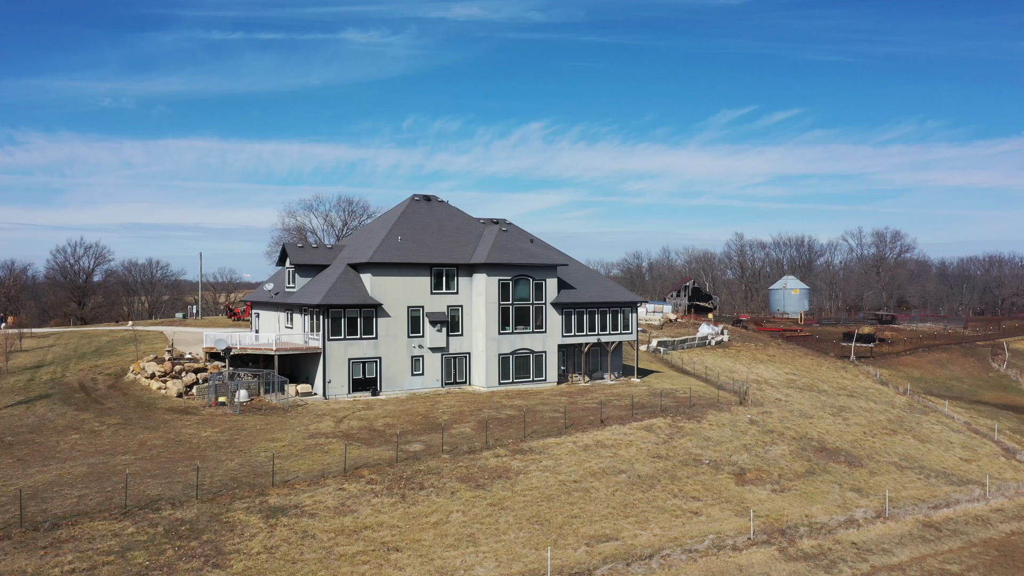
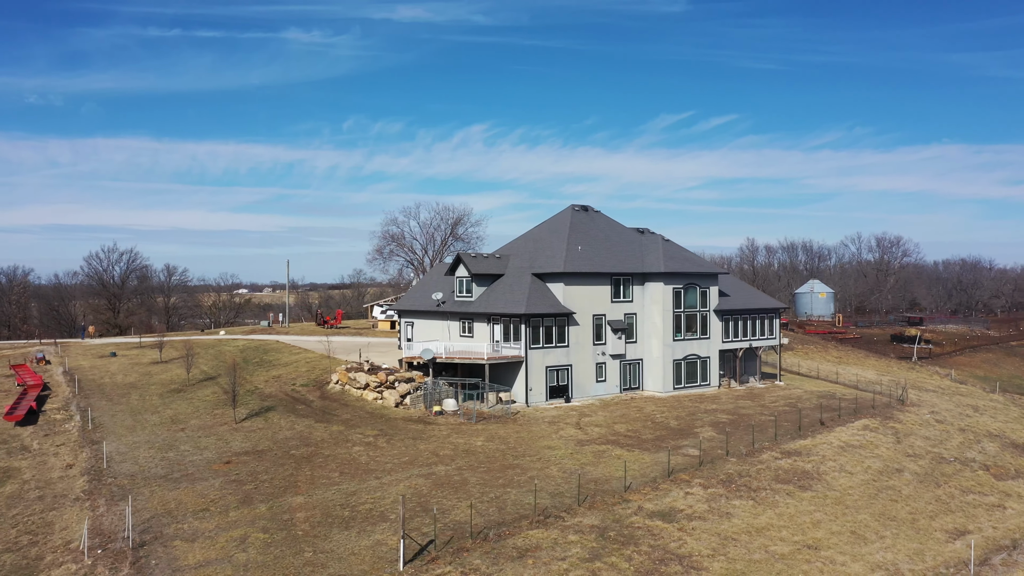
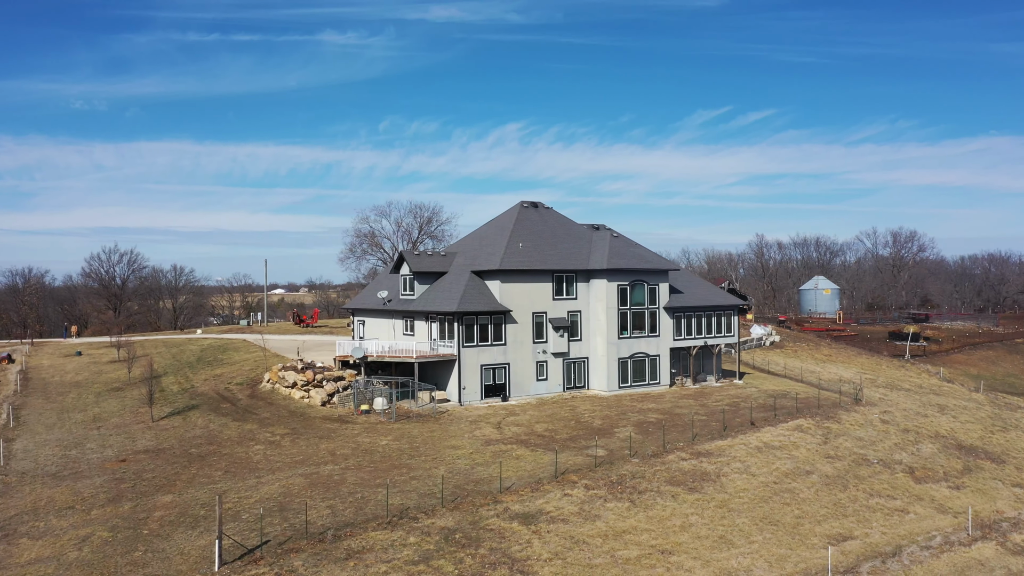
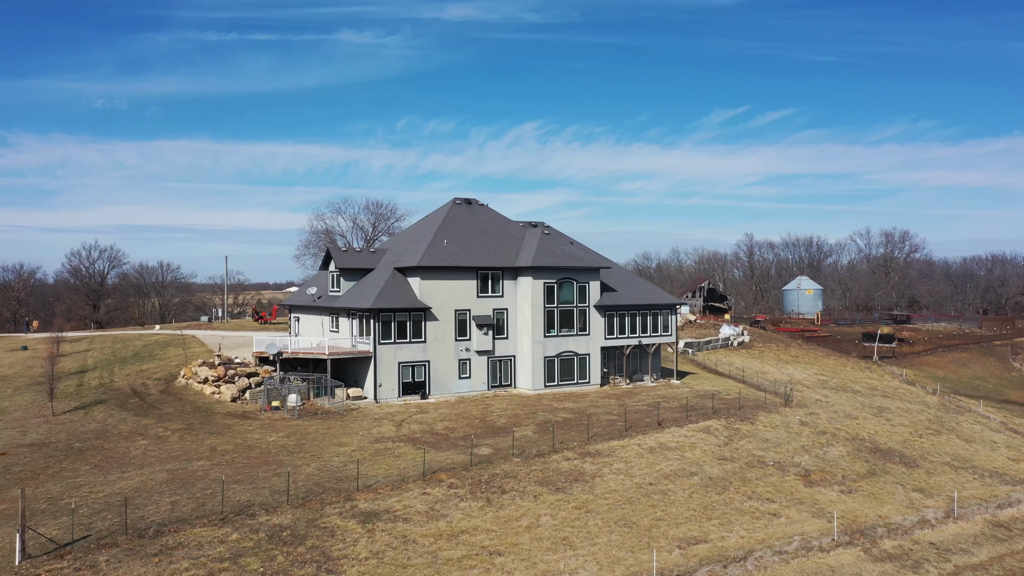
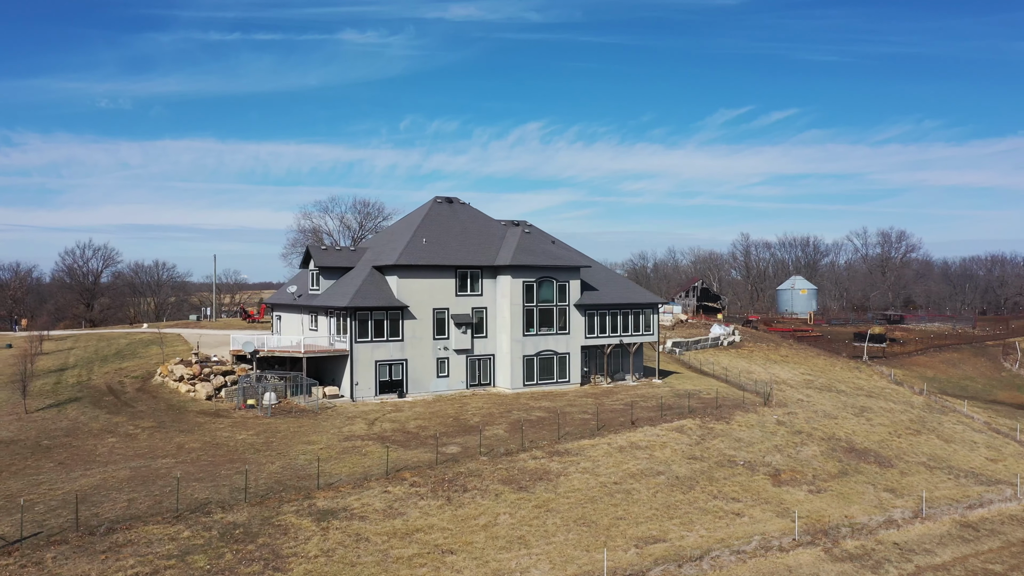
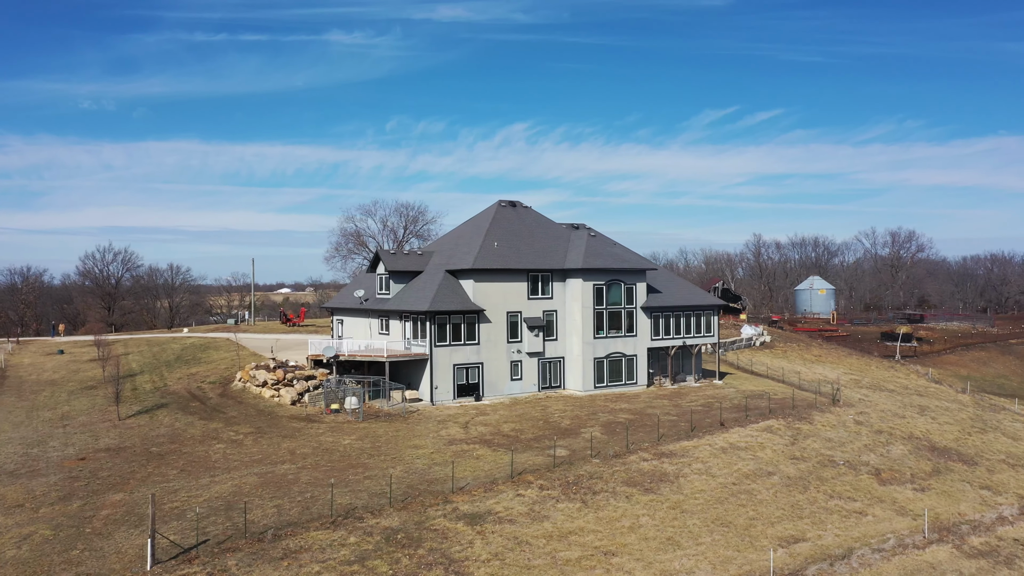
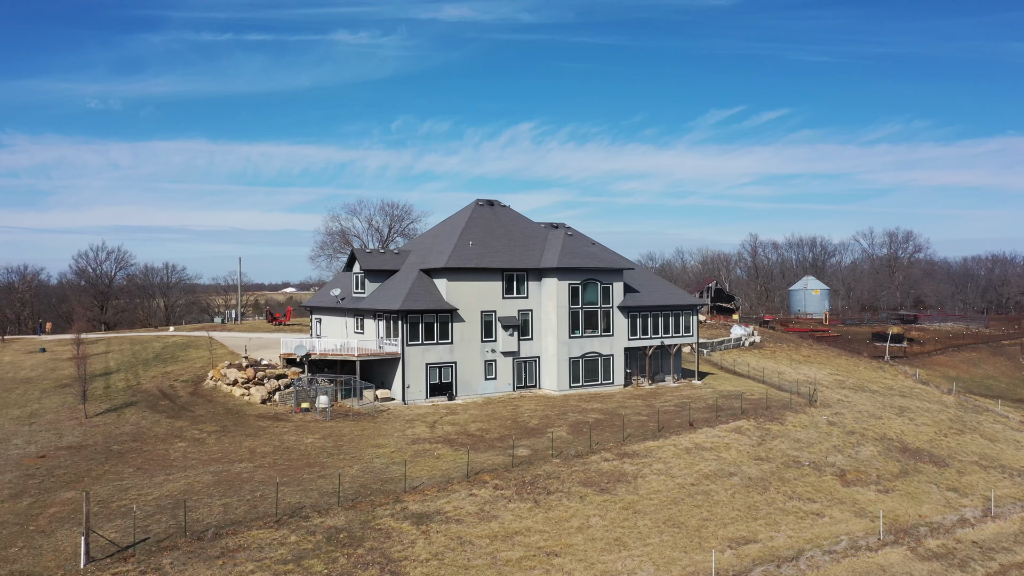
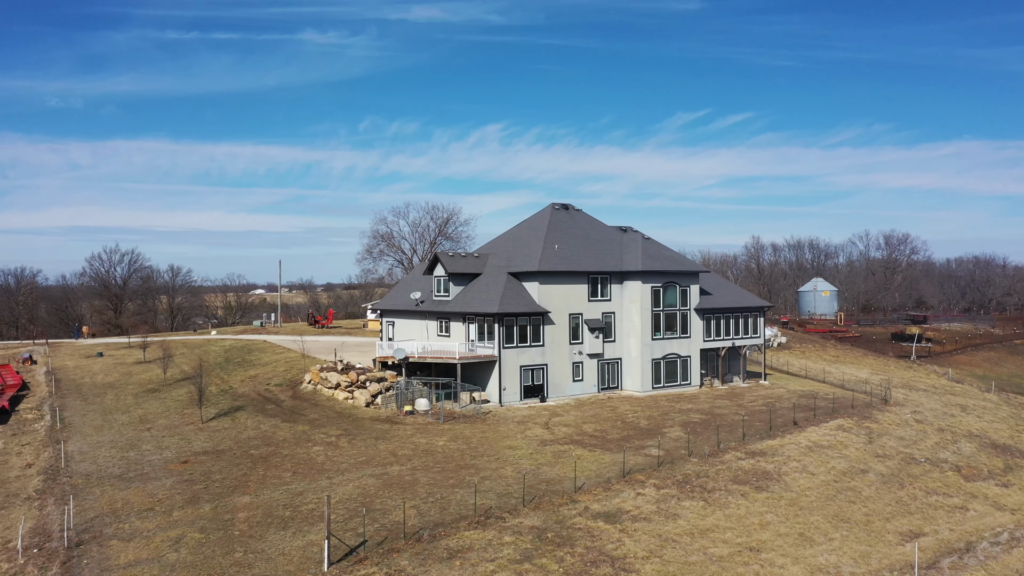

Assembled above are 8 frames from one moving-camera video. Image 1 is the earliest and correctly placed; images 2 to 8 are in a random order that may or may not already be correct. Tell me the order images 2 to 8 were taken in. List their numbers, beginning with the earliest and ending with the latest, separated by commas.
5, 4, 7, 6, 3, 8, 2
